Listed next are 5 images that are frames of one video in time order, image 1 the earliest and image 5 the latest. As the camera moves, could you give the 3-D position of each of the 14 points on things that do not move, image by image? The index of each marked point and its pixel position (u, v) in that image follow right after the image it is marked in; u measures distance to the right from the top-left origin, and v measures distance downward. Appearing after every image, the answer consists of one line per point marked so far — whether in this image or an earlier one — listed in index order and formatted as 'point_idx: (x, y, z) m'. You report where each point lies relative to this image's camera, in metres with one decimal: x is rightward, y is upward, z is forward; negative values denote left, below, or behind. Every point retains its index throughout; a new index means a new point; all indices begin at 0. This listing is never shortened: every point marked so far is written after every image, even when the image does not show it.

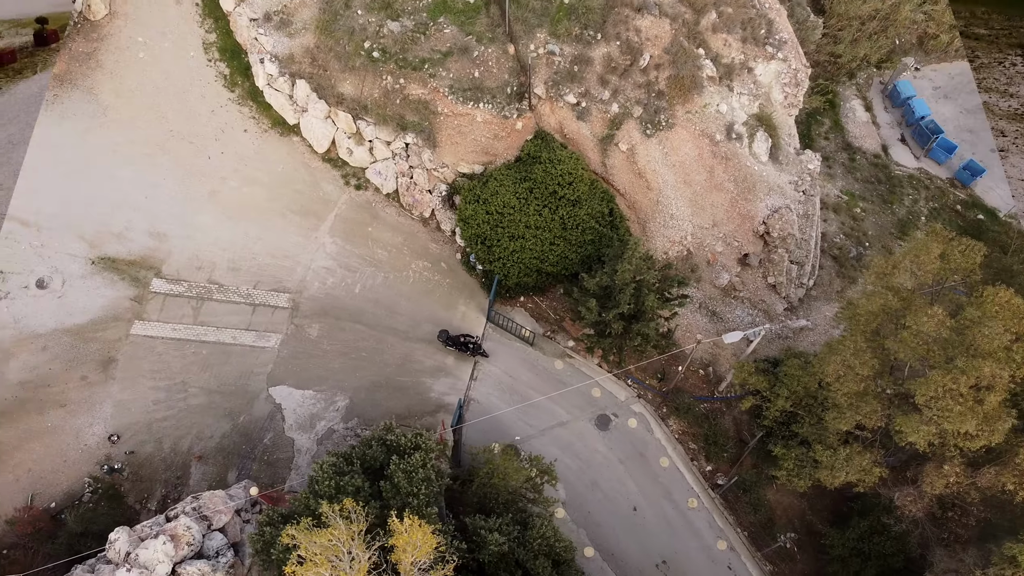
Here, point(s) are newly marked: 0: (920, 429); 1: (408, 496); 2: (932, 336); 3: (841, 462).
0: (+8.2, -2.8, +16.3) m
1: (-2.0, -4.0, +15.6) m
2: (+8.4, -1.0, +16.3) m
3: (+7.3, -3.9, +18.2) m
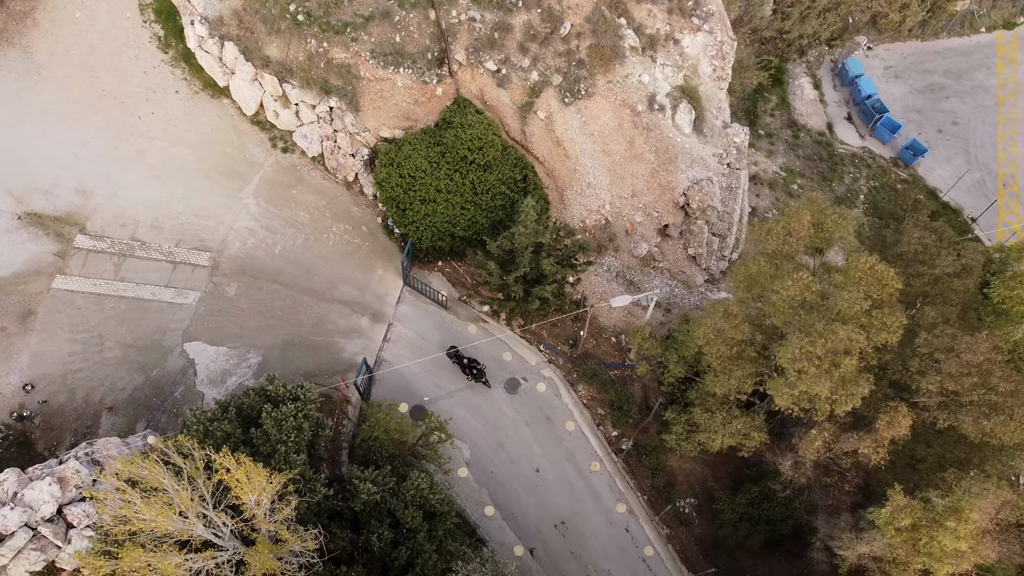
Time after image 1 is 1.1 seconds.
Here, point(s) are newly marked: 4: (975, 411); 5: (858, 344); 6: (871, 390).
0: (+5.6, -2.1, +16.6) m
1: (-4.7, -3.1, +16.1) m
2: (+5.8, -0.3, +16.5) m
3: (+4.6, -3.1, +18.6) m
4: (+9.0, -2.3, +15.4) m
5: (+6.7, -1.1, +15.6) m
6: (+7.1, -2.0, +16.1) m
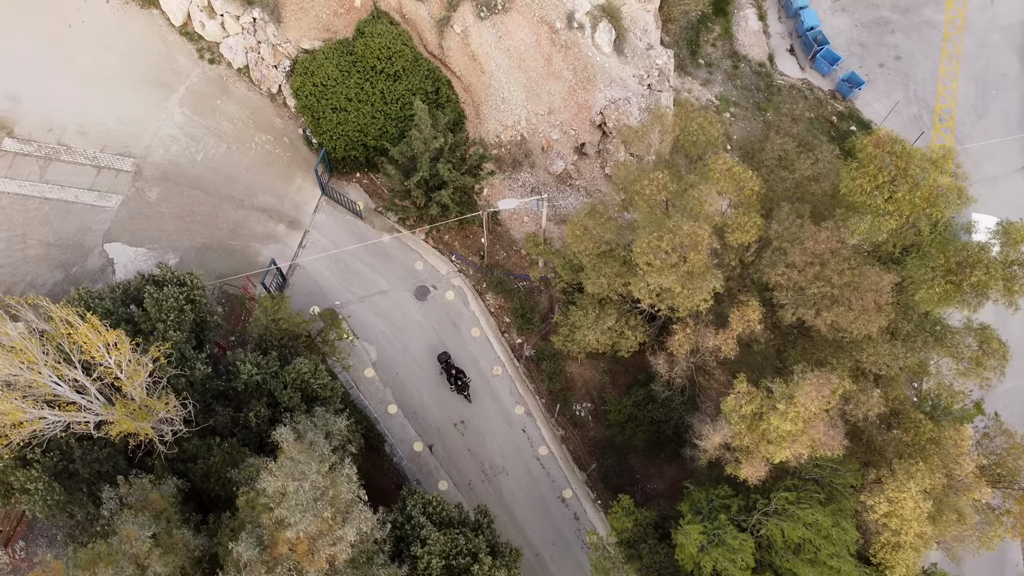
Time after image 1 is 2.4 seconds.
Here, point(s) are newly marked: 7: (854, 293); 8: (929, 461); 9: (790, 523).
0: (+2.8, 0.0, +17.4) m
1: (-7.5, -0.7, +17.0) m
2: (+3.1, +1.9, +17.2) m
3: (+1.8, -0.8, +19.4) m
4: (+6.2, -0.2, +16.1) m
5: (+3.9, +1.0, +16.3) m
6: (+4.3, +0.1, +16.8) m
7: (+6.8, 0.0, +15.9) m
8: (+9.4, -3.9, +18.2) m
9: (+6.0, -5.1, +17.4) m
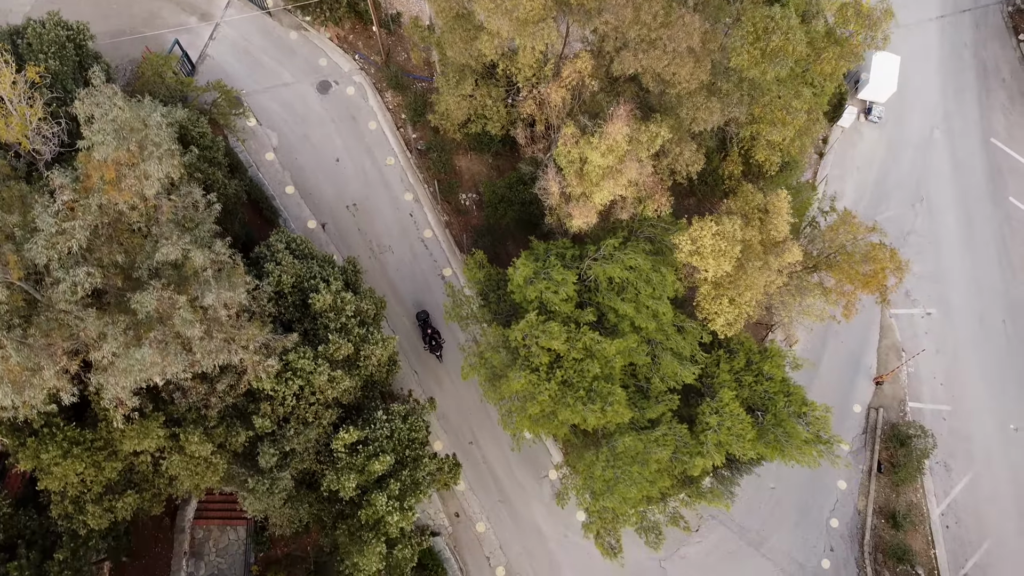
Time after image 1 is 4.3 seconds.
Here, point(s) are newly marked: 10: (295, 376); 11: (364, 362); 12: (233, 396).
0: (-0.6, +5.8, +18.8) m
1: (-11.0, +5.4, +18.5) m
2: (-0.3, +7.6, +18.4) m
3: (-1.6, +5.2, +20.8) m
4: (+2.7, +5.3, +17.5) m
5: (+0.6, +6.6, +17.6) m
6: (+0.9, +5.7, +18.2) m
7: (+3.4, +5.4, +17.2) m
8: (+5.9, +1.6, +19.8) m
9: (+2.4, +0.6, +19.2) m
10: (-4.8, -1.9, +17.6) m
11: (-3.5, -1.8, +19.1) m
12: (-6.0, -2.3, +17.2) m
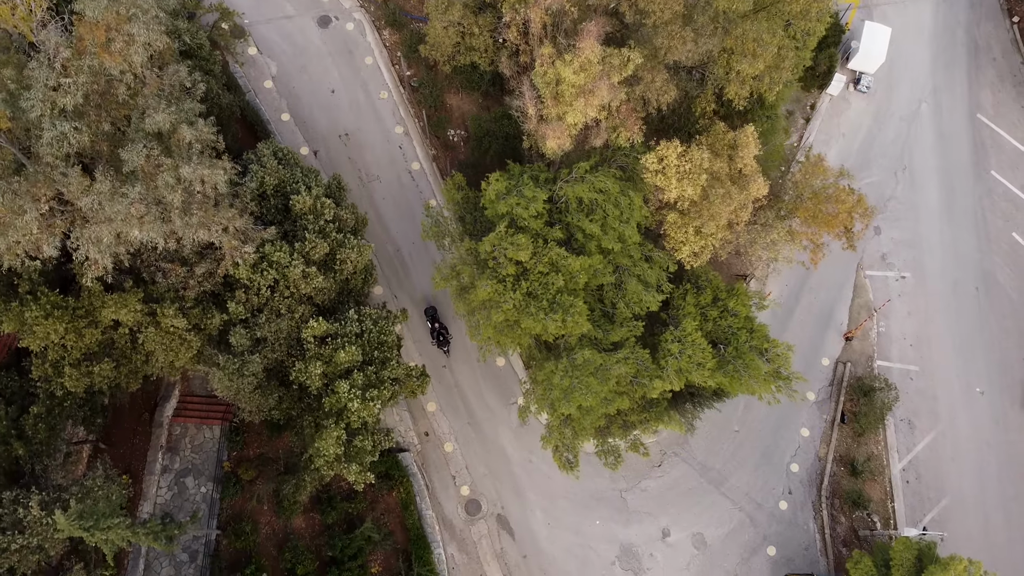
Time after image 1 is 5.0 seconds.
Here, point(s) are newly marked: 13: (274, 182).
0: (-1.0, +8.0, +19.7) m
1: (-11.3, +8.2, +19.6) m
2: (-0.5, +9.7, +19.3) m
3: (-1.9, +7.4, +21.7) m
4: (+2.3, +7.2, +18.3) m
5: (+0.2, +8.7, +18.5) m
6: (+0.5, +7.8, +19.0) m
7: (+2.9, +7.4, +18.0) m
8: (+5.3, +3.4, +20.6) m
9: (+1.8, +2.5, +20.0) m
10: (-5.6, +0.5, +18.5) m
11: (-4.3, +0.6, +19.9) m
12: (-6.8, +0.1, +18.1) m
13: (-5.8, +2.6, +19.7) m
